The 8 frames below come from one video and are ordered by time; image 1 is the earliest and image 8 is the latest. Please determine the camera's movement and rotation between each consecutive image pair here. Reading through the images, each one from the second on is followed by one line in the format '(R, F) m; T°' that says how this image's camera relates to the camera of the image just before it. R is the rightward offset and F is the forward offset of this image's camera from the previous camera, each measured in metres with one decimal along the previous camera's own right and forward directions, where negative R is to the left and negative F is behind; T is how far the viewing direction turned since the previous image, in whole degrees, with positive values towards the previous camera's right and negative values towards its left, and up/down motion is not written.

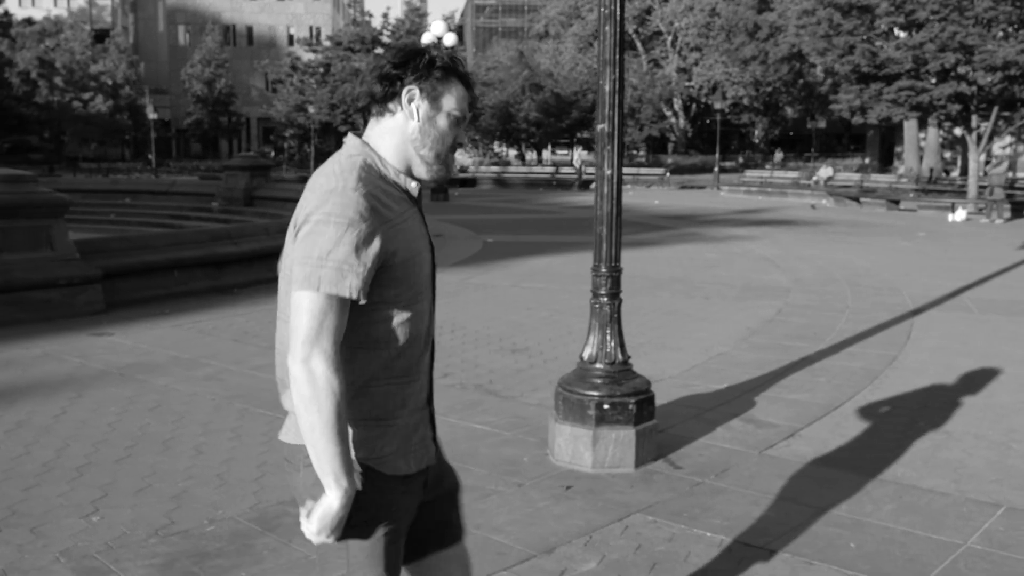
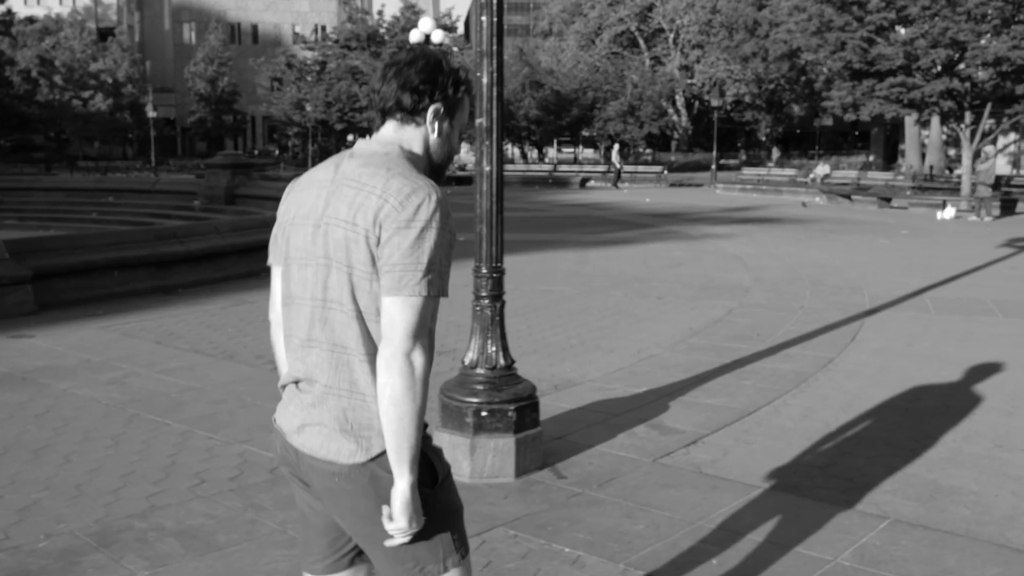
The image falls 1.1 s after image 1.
(+0.7, +0.2) m; -1°
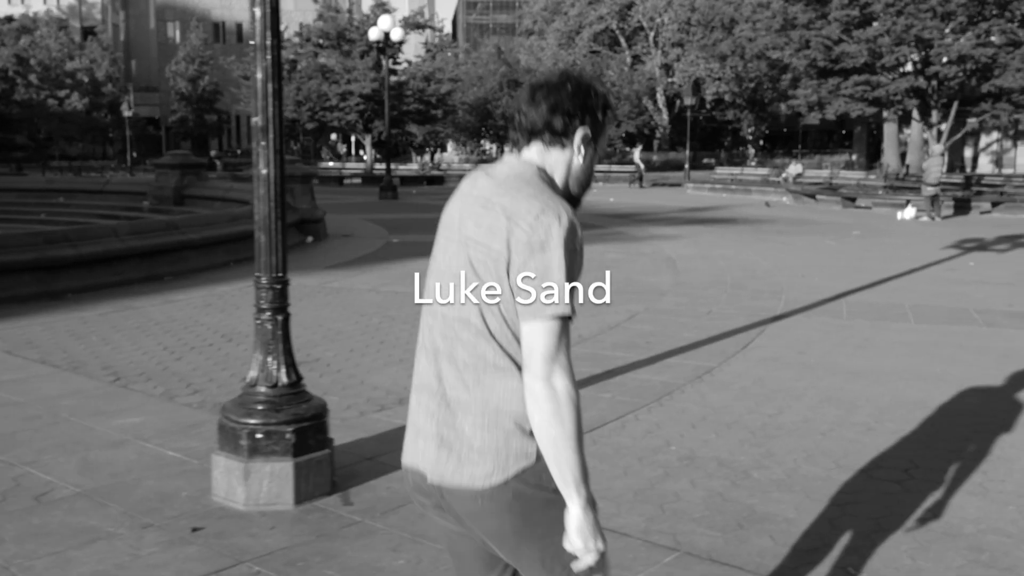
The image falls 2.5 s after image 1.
(+1.0, +0.4) m; 0°
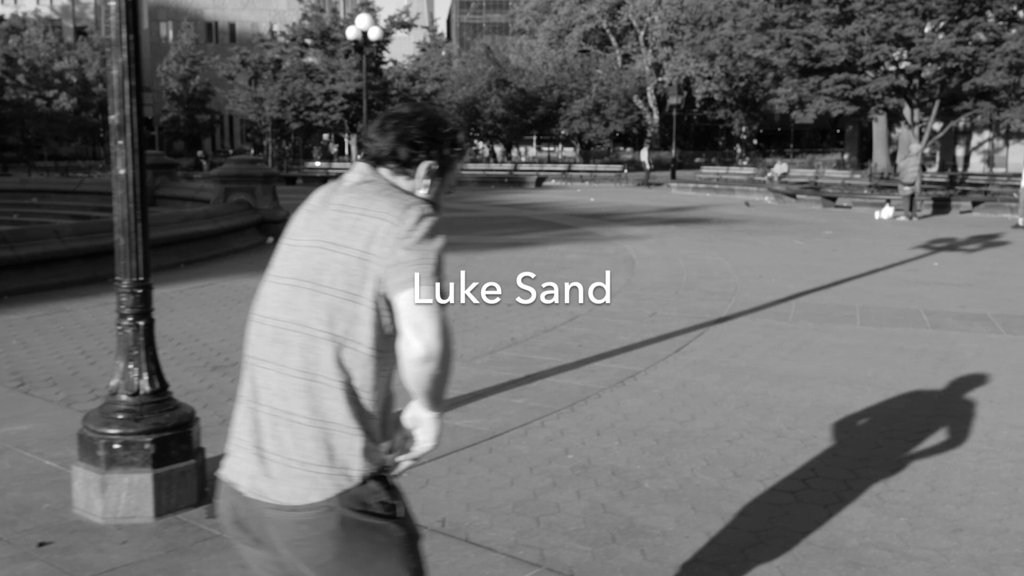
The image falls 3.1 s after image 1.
(+0.6, +0.2) m; 0°
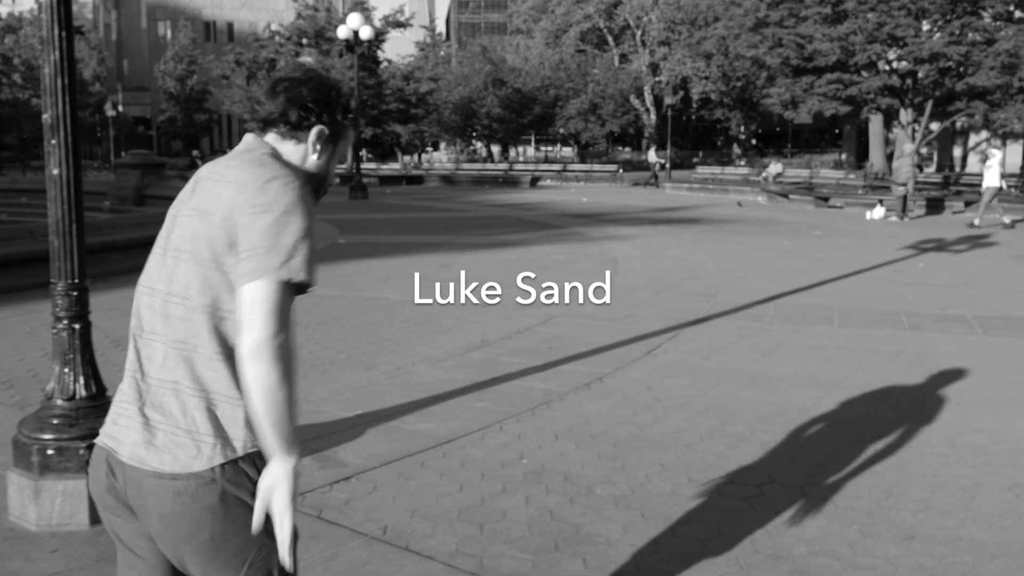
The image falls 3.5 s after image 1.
(+0.3, +0.1) m; 0°
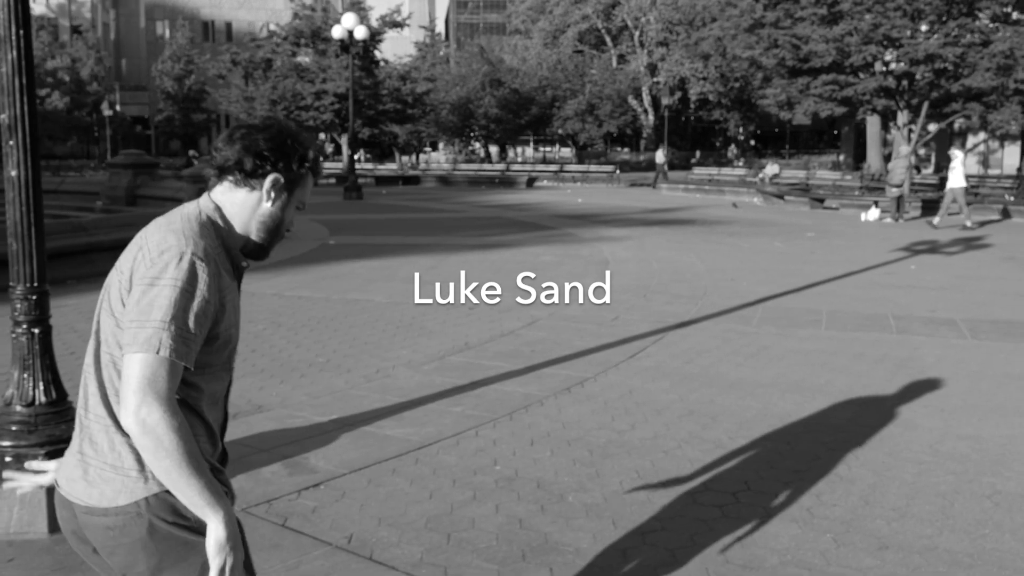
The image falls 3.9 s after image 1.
(+0.1, +0.1) m; 0°
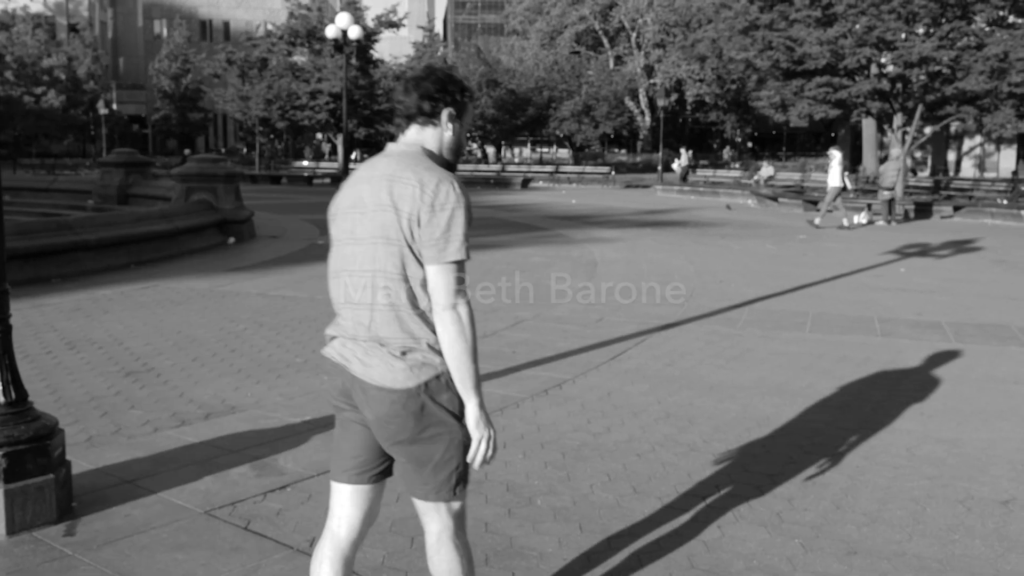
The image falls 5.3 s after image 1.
(+0.1, 0.0) m; 0°
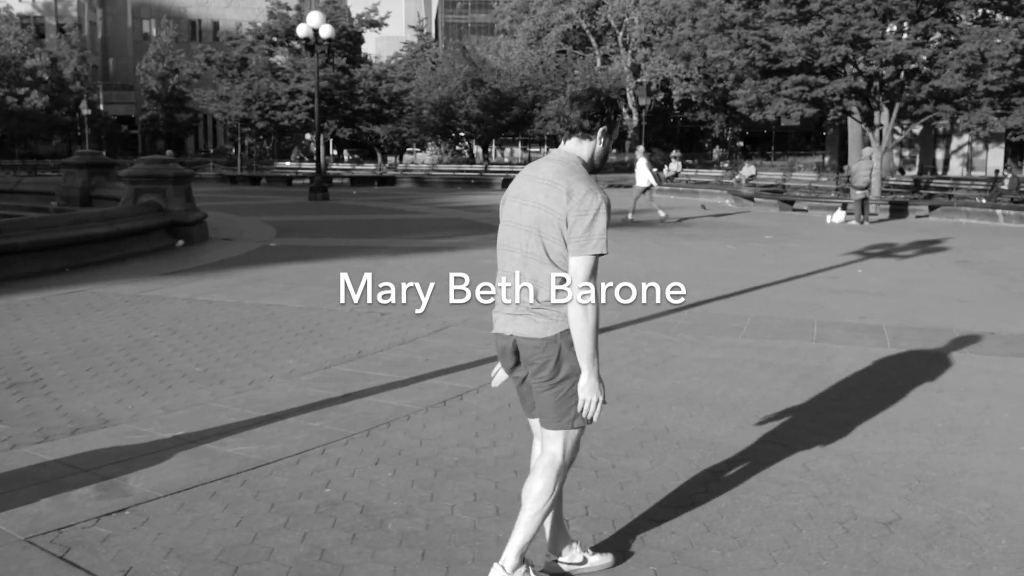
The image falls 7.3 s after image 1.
(+0.7, +0.3) m; 0°
